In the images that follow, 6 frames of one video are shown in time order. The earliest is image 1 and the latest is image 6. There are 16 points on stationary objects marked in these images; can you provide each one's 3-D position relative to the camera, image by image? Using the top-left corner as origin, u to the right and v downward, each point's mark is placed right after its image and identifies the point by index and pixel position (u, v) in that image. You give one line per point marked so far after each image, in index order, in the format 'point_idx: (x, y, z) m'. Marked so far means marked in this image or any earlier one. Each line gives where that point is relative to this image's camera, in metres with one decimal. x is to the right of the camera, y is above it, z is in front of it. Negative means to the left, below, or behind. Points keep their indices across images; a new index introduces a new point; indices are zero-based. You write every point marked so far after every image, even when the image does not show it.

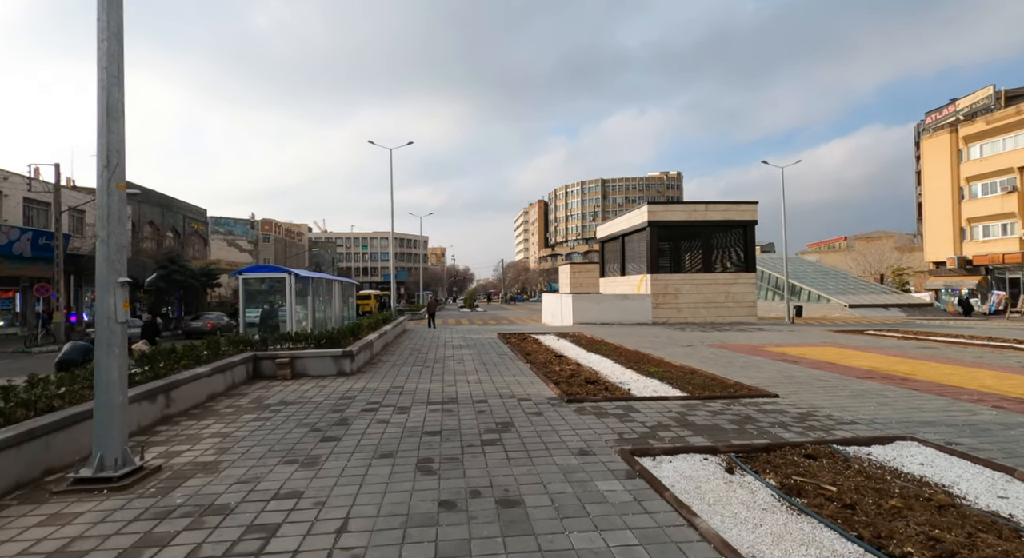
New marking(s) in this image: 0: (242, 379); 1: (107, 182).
0: (-5.0, -1.9, +9.7) m
1: (-3.8, +0.9, +4.9) m
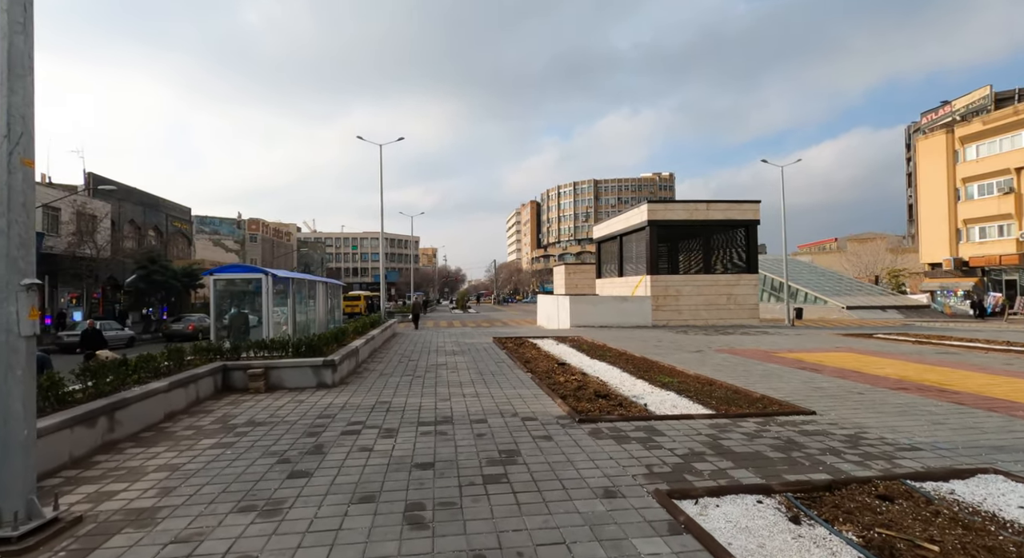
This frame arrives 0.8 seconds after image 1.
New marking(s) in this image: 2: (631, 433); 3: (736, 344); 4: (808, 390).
0: (-5.0, -1.9, +8.6) m
1: (-3.7, +0.9, +3.8) m
2: (+1.4, -1.8, +6.2) m
3: (+7.1, -2.0, +16.5) m
4: (+5.1, -1.9, +9.0) m
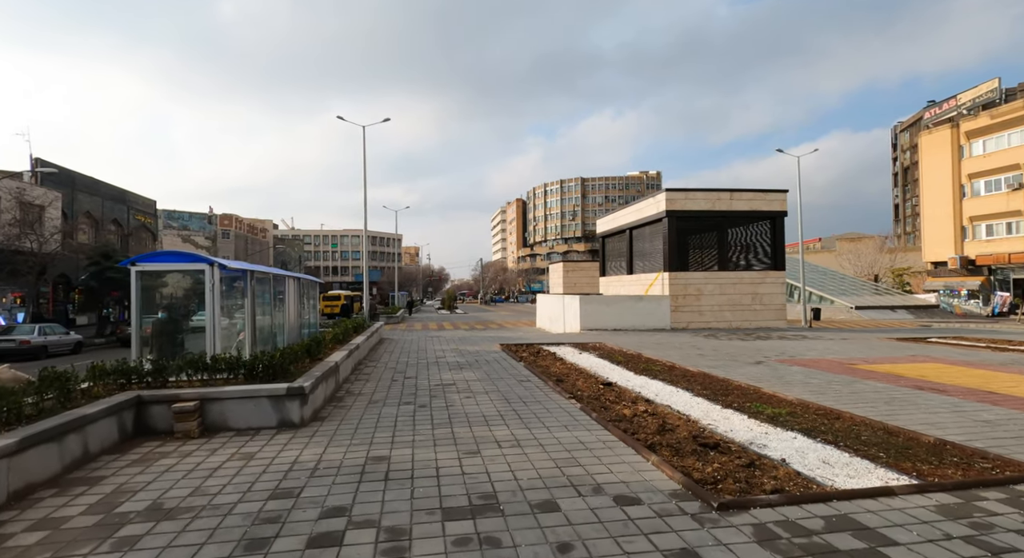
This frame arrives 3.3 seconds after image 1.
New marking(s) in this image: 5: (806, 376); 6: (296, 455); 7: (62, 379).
0: (-4.3, -1.8, +5.6) m
1: (-2.9, +1.0, +0.9) m
2: (+2.1, -1.7, +3.5) m
3: (+7.4, -1.9, +13.9) m
4: (+5.7, -1.8, +6.3) m
5: (+5.7, -1.9, +10.2) m
6: (-2.3, -1.9, +5.5) m
7: (-5.0, -1.1, +5.8) m
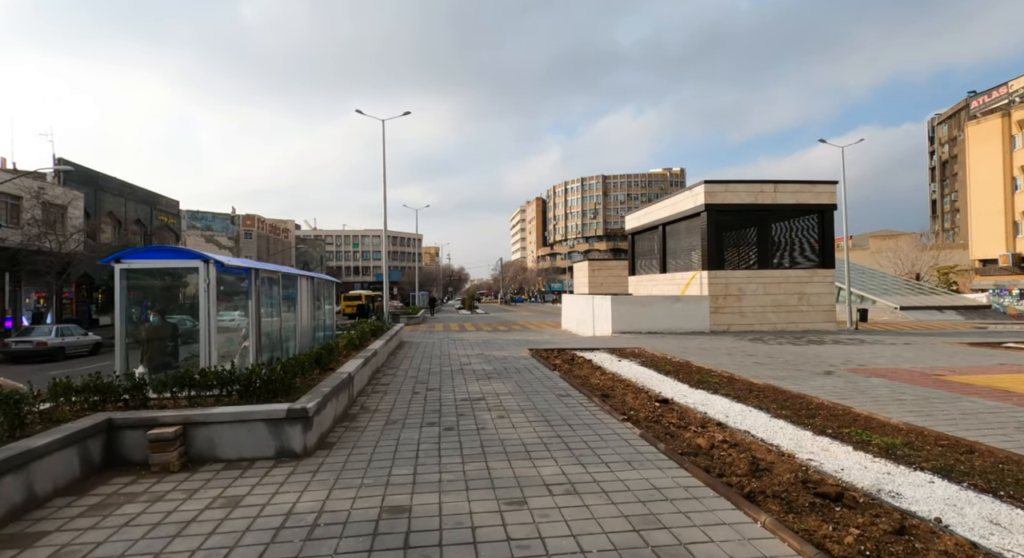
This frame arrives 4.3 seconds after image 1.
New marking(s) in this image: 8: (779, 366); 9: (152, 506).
0: (-3.9, -1.8, +4.5) m
1: (-2.6, +1.0, -0.2) m
2: (+2.5, -1.7, +2.2) m
3: (+8.2, -1.9, +12.4) m
4: (+6.2, -1.8, +4.9) m
5: (+6.3, -1.9, +8.7) m
6: (-1.8, -1.8, +4.4) m
7: (-4.5, -1.1, +4.7) m
8: (+5.8, -1.9, +11.5) m
9: (-3.0, -1.9, +4.3) m
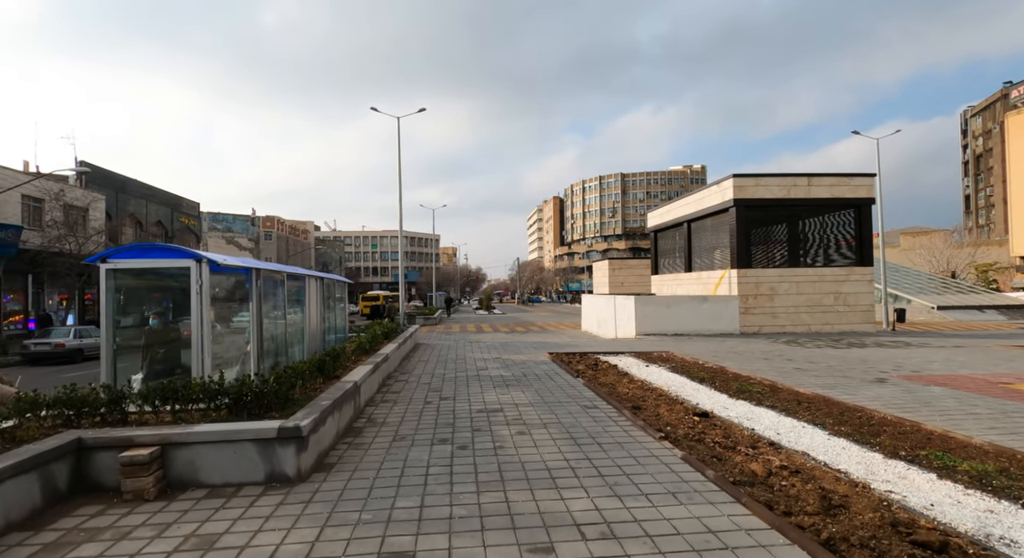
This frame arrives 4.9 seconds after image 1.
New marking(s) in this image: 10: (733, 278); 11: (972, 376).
0: (-3.7, -1.8, +3.9) m
1: (-2.6, +1.0, -0.8) m
2: (+2.6, -1.7, +1.3) m
3: (+8.6, -1.9, +11.4) m
4: (+6.3, -1.7, +3.9) m
5: (+6.6, -1.8, +7.8) m
6: (-1.6, -1.8, +3.7) m
7: (-4.3, -1.1, +4.2) m
8: (+6.2, -1.9, +10.6) m
9: (-2.8, -1.9, +3.7) m
10: (+8.3, 0.0, +19.8) m
11: (+8.6, -1.8, +9.8) m
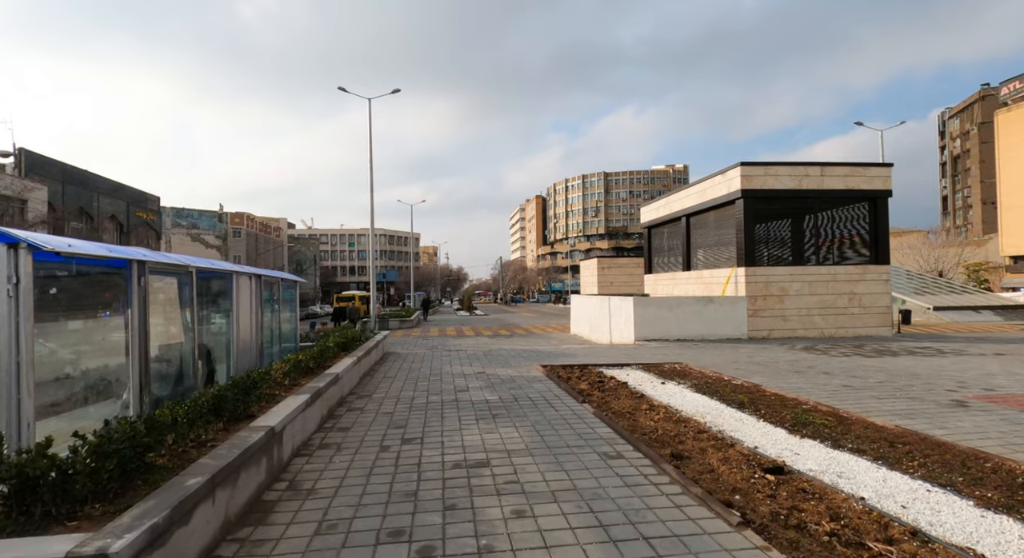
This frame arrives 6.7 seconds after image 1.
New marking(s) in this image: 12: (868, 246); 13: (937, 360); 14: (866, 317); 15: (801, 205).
0: (-3.7, -1.7, +1.6) m
1: (-2.4, +1.0, -3.1) m
2: (+2.7, -1.7, -0.7) m
3: (+8.4, -1.8, +9.5) m
4: (+6.4, -1.7, +2.0) m
5: (+6.5, -1.8, +5.9) m
6: (-1.6, -1.8, +1.5) m
7: (-4.3, -1.1, +1.8) m
8: (+6.0, -1.8, +8.6) m
9: (-2.8, -1.8, +1.4) m
10: (+7.8, +0.1, +18.0) m
11: (+8.4, -1.8, +7.9) m
12: (+12.5, +1.1, +18.4) m
13: (+9.7, -1.9, +11.9) m
14: (+12.4, -1.3, +18.3) m
15: (+10.0, +2.6, +18.2) m
